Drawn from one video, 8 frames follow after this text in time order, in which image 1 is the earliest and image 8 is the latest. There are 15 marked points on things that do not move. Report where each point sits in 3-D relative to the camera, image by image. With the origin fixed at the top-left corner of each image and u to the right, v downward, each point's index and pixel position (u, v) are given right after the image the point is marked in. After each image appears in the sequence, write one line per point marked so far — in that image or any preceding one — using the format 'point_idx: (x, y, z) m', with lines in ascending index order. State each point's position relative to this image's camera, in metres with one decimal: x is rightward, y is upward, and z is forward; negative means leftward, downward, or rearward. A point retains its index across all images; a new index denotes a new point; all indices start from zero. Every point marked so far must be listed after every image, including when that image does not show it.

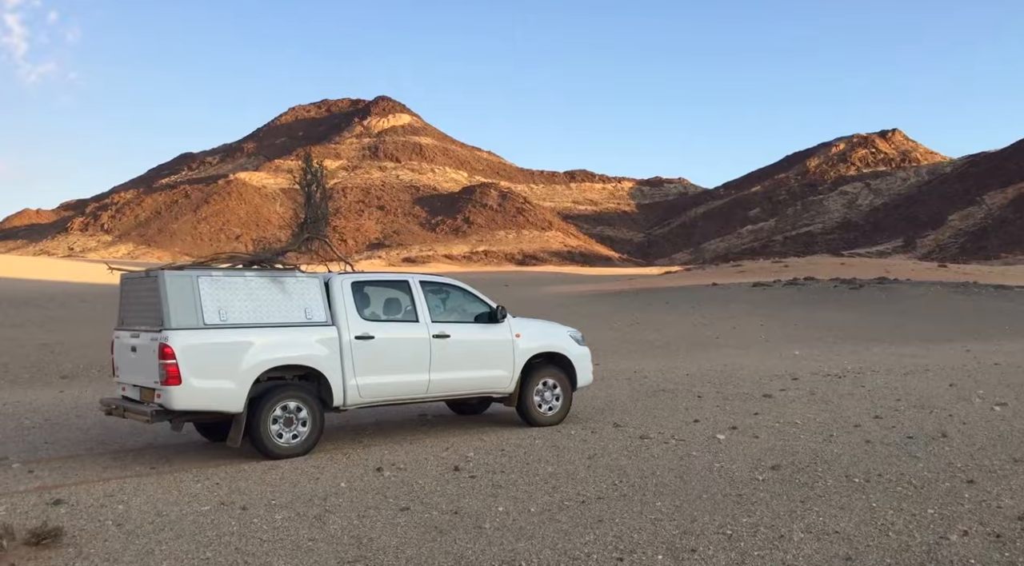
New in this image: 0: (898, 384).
0: (+6.7, -1.8, +13.8) m
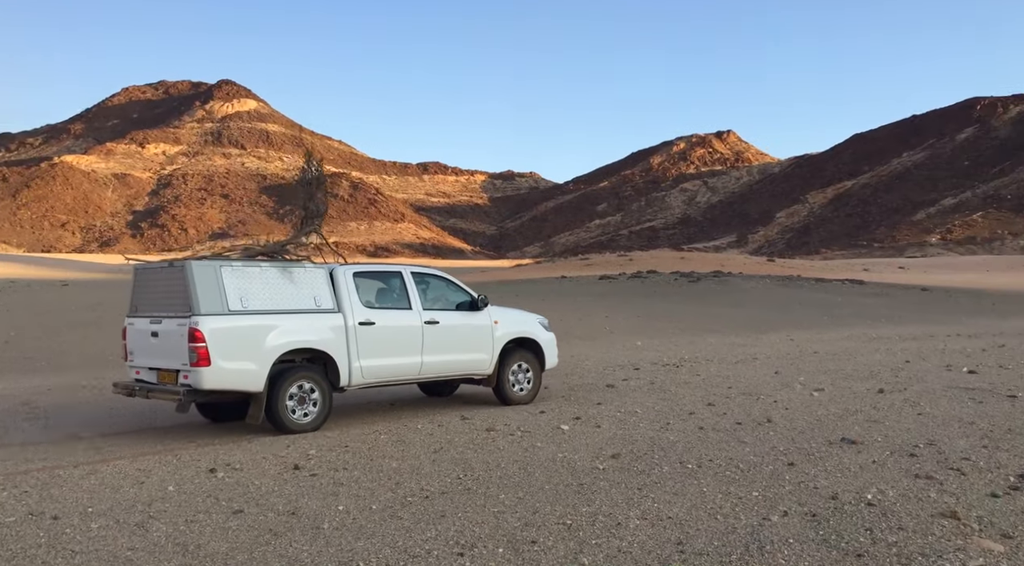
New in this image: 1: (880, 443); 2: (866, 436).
0: (+4.1, -1.6, +14.9) m
1: (+4.3, -1.7, +9.1) m
2: (+4.3, -1.7, +9.4) m
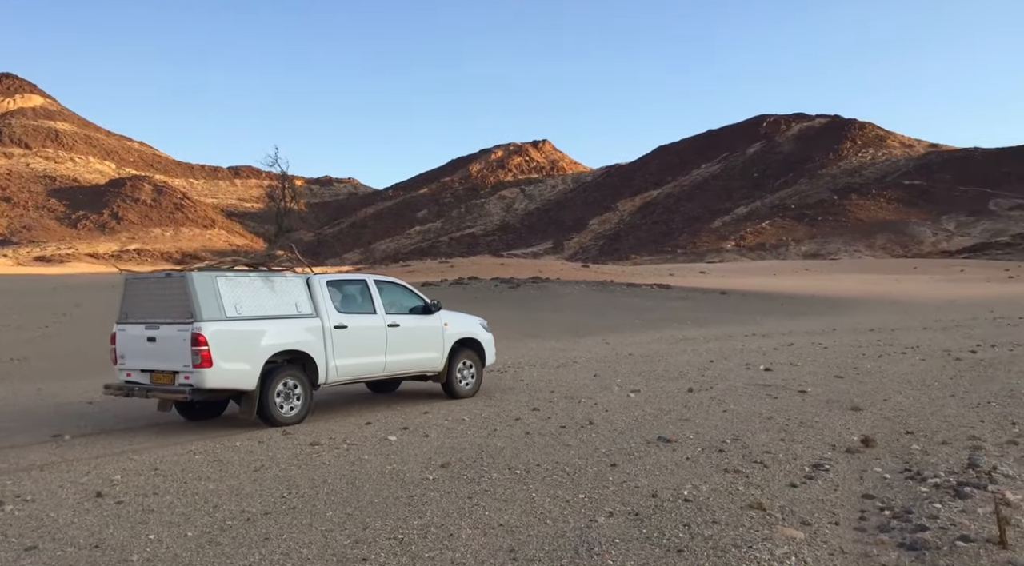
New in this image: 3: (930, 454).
0: (+0.8, -1.8, +15.1) m
1: (+2.2, -1.9, +9.5) m
2: (+2.1, -1.8, +9.8) m
3: (+4.5, -1.8, +8.3) m
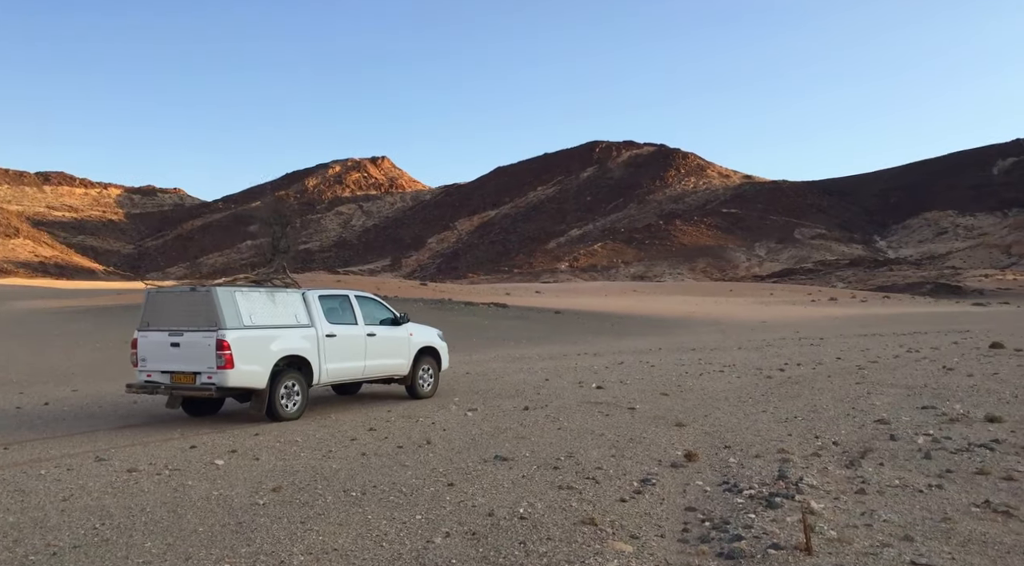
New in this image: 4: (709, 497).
0: (-2.3, -2.2, +14.8) m
1: (+0.2, -2.1, +9.6) m
2: (+0.1, -2.1, +9.8) m
3: (+2.7, -2.1, +8.9) m
4: (+2.1, -2.3, +8.3) m
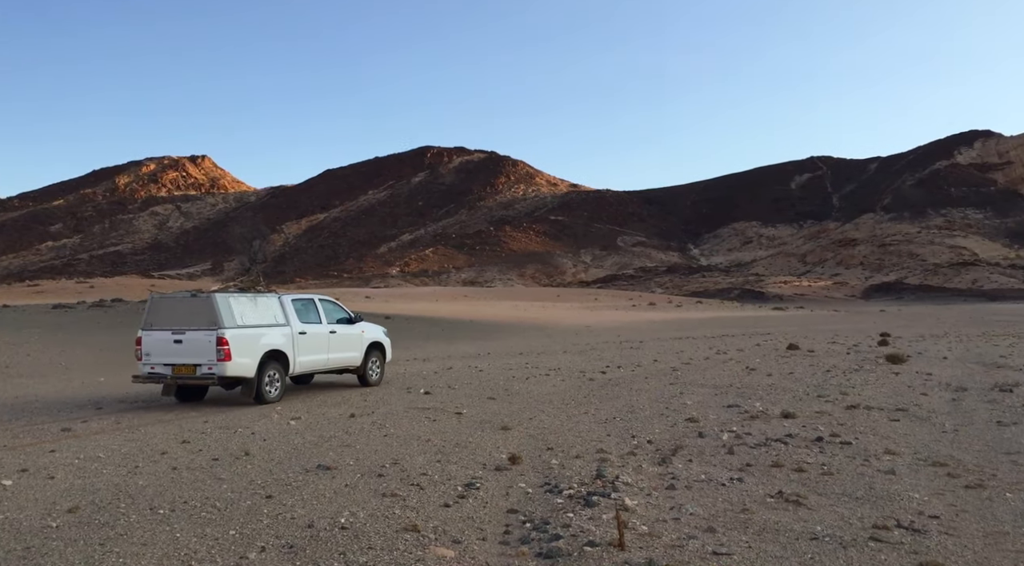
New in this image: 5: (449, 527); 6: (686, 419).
0: (-5.3, -2.3, +14.0) m
1: (-1.9, -2.2, +9.4) m
2: (-2.1, -2.2, +9.6) m
3: (+0.6, -2.2, +9.1) m
4: (+0.2, -2.3, +8.5) m
5: (-0.6, -2.4, +7.7) m
6: (+2.3, -1.8, +10.4) m
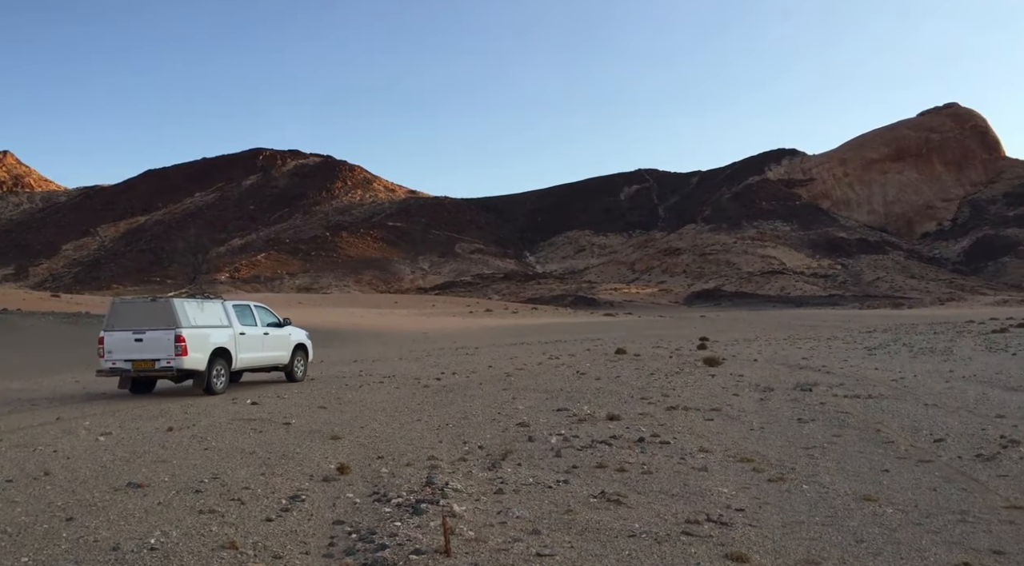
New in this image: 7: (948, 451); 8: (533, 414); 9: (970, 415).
0: (-8.0, -2.4, +13.0) m
1: (-3.9, -2.3, +8.9) m
2: (-4.1, -2.2, +9.1) m
3: (-1.3, -2.2, +9.0) m
4: (-1.7, -2.4, +8.3) m
5: (-2.4, -2.5, +7.4) m
6: (+0.1, -1.9, +10.6) m
7: (+4.9, -1.9, +8.9) m
8: (+0.3, -1.8, +11.0) m
9: (+5.8, -1.7, +10.0) m
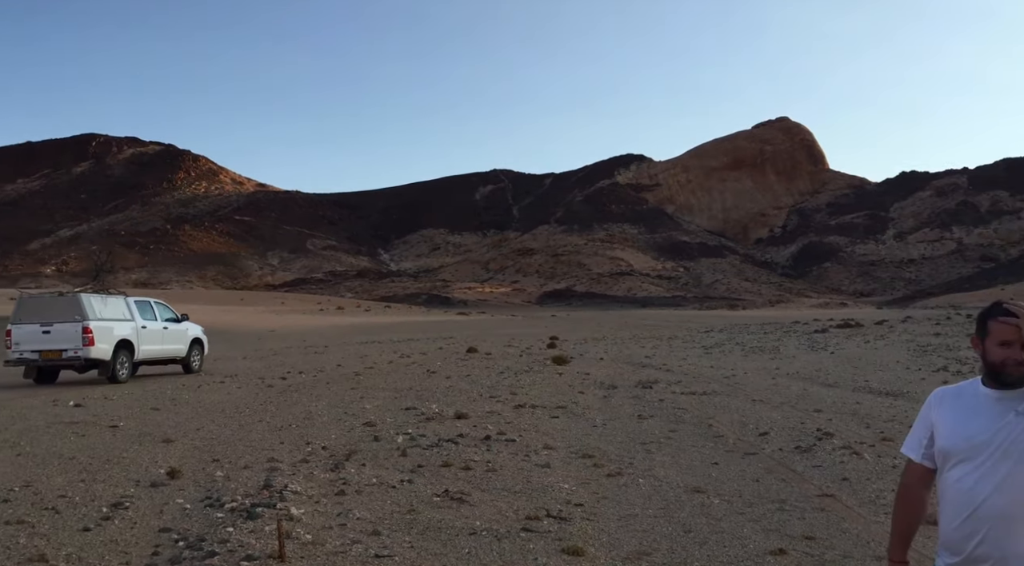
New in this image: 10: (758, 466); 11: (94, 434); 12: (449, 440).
0: (-10.3, -2.2, +11.6) m
1: (-5.6, -2.2, +8.2) m
2: (-5.9, -2.2, +8.3) m
3: (-3.1, -2.2, +8.7) m
4: (-3.4, -2.4, +7.9) m
5: (-3.9, -2.4, +7.0) m
6: (-1.9, -1.9, +10.4) m
7: (+3.1, -2.0, +9.4) m
8: (-1.8, -1.8, +10.8) m
9: (+3.8, -1.7, +10.6) m
10: (+2.8, -2.1, +8.8) m
11: (-5.3, -1.9, +10.1) m
12: (-0.8, -2.0, +9.8) m
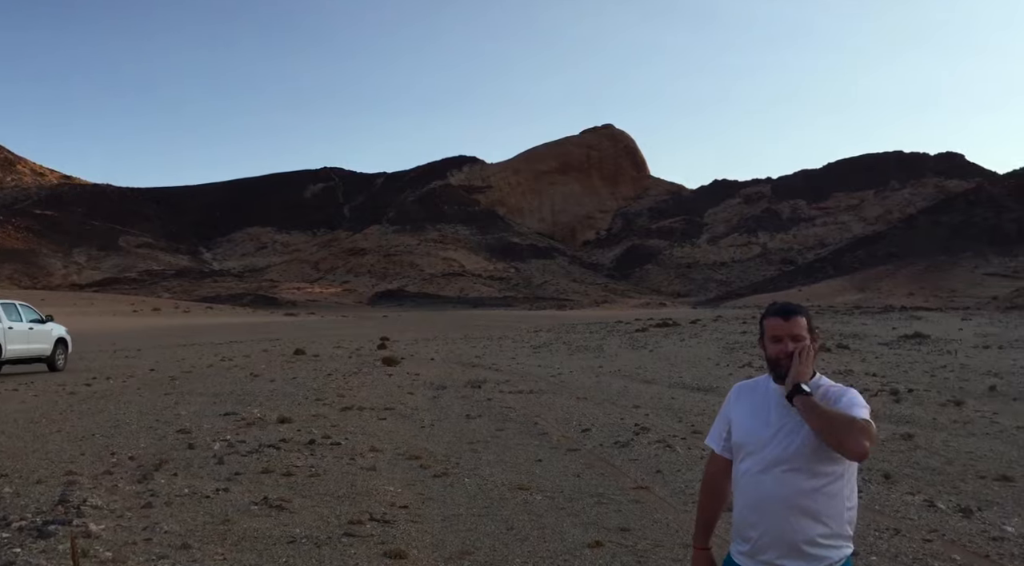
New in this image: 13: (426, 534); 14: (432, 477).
0: (-12.6, -2.2, +9.7) m
1: (-7.4, -2.2, +7.1) m
2: (-7.7, -2.1, +7.2) m
3: (-5.0, -2.2, +8.0) m
4: (-5.1, -2.4, +7.2) m
5: (-5.5, -2.4, +6.2) m
6: (-4.1, -1.9, +9.9) m
7: (+1.0, -2.0, +9.8) m
8: (-4.0, -1.8, +10.3) m
9: (+1.5, -1.7, +11.0) m
10: (+0.8, -2.1, +9.1) m
11: (-7.4, -1.9, +9.0) m
12: (-2.9, -2.0, +9.5) m
13: (-0.9, -2.4, +7.4) m
14: (-0.9, -2.2, +8.8) m
